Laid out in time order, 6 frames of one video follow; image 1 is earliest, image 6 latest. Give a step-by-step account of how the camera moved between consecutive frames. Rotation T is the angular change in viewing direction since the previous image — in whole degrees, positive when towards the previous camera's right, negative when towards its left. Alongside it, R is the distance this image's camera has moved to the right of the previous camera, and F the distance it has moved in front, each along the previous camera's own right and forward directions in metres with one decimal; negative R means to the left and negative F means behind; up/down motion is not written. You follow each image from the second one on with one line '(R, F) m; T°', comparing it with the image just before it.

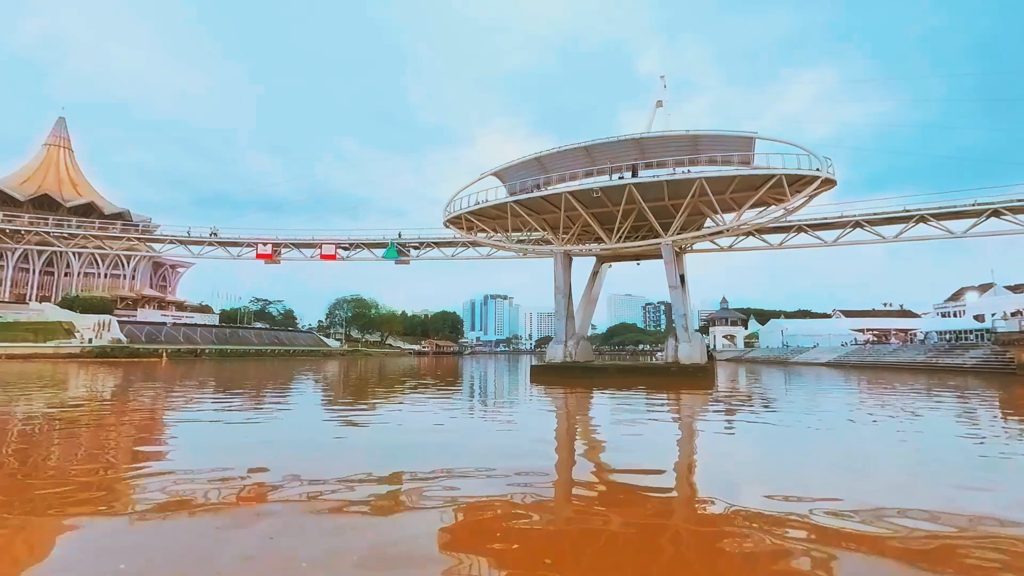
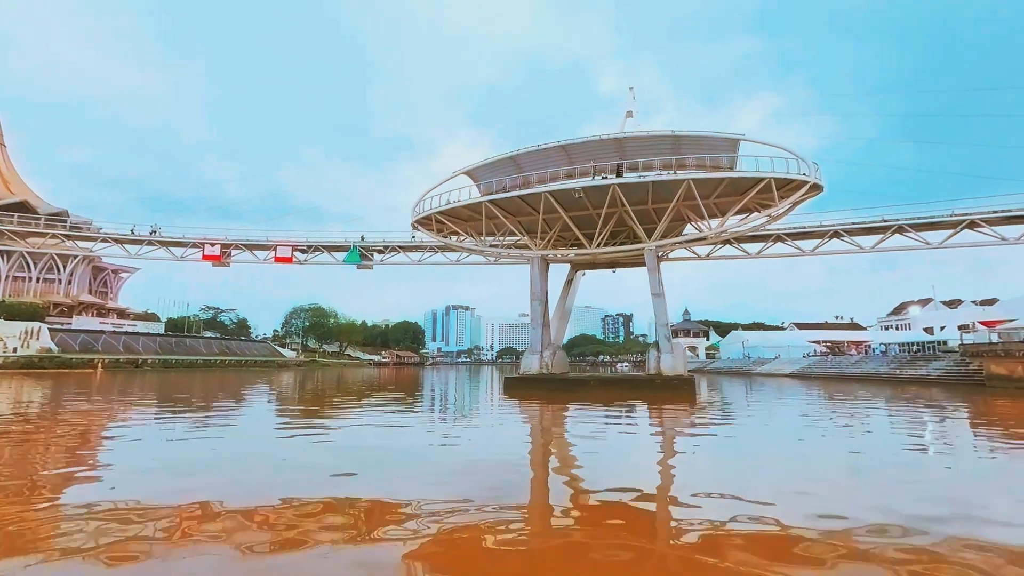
(-0.4, +1.3) m; +4°
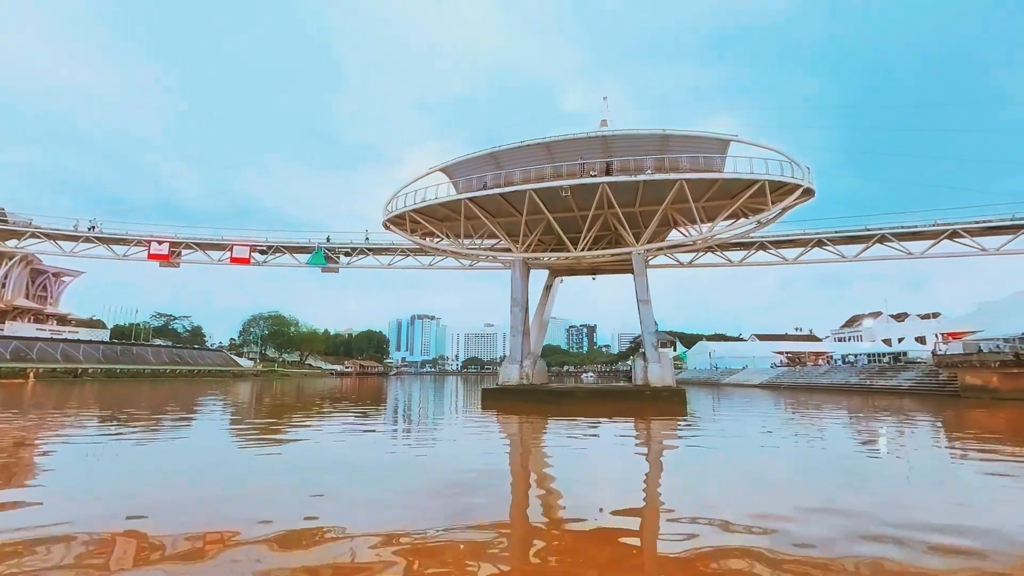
(-0.4, +1.2) m; +4°
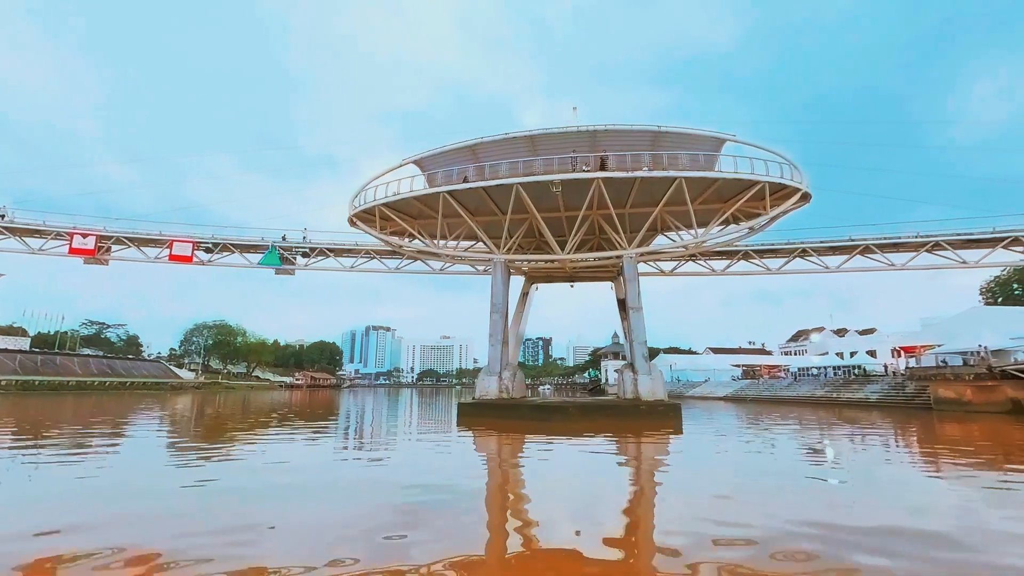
(-0.7, +1.5) m; +5°
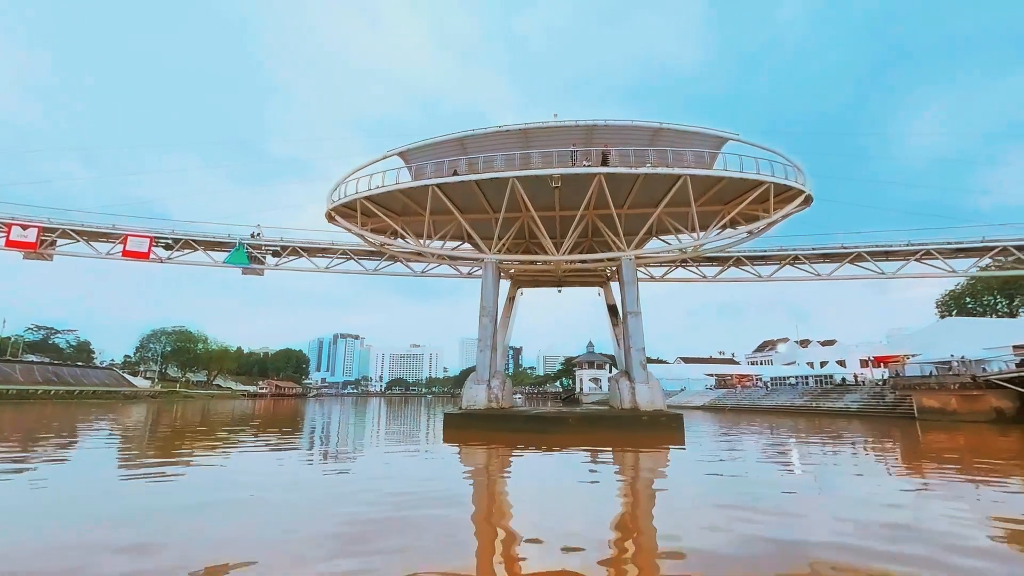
(-0.6, +1.0) m; +3°
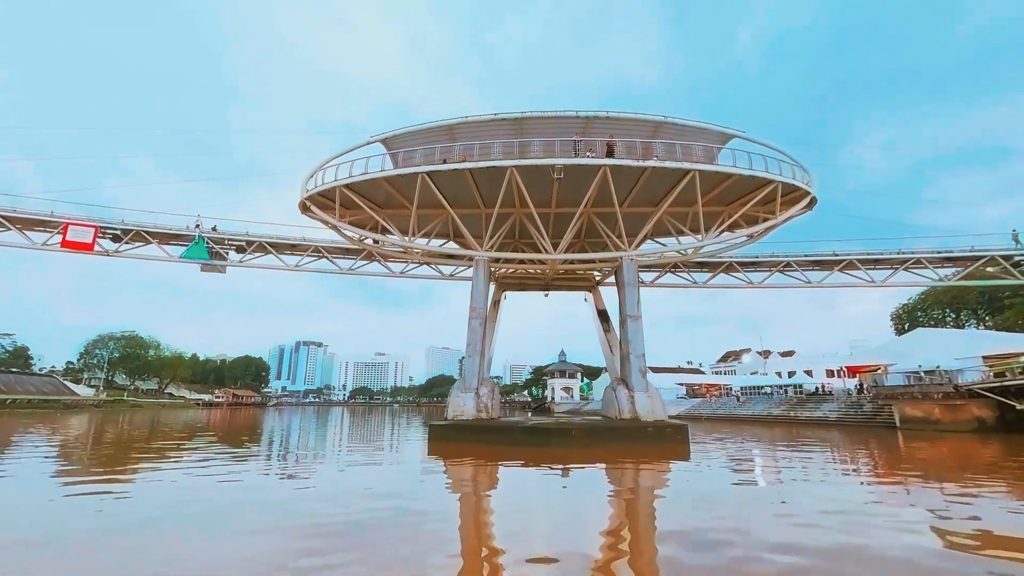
(-0.7, +1.1) m; +4°
